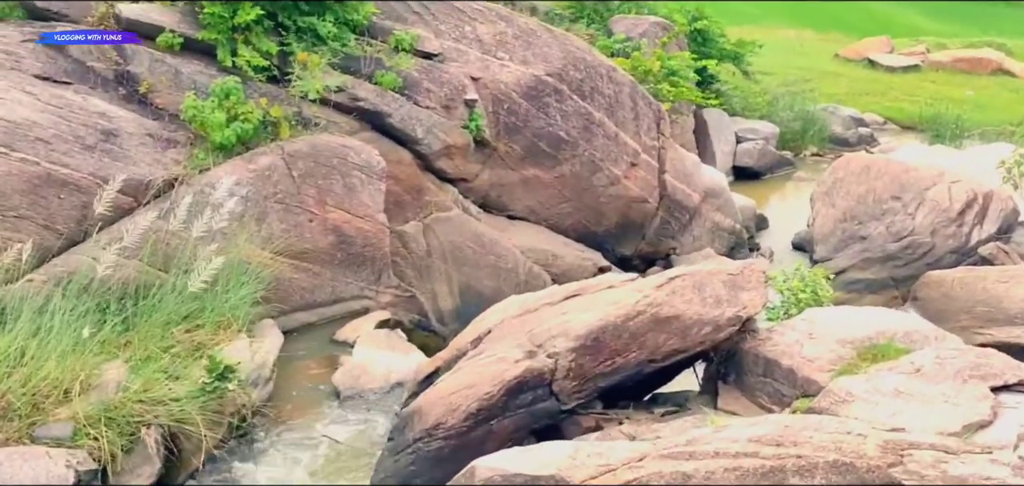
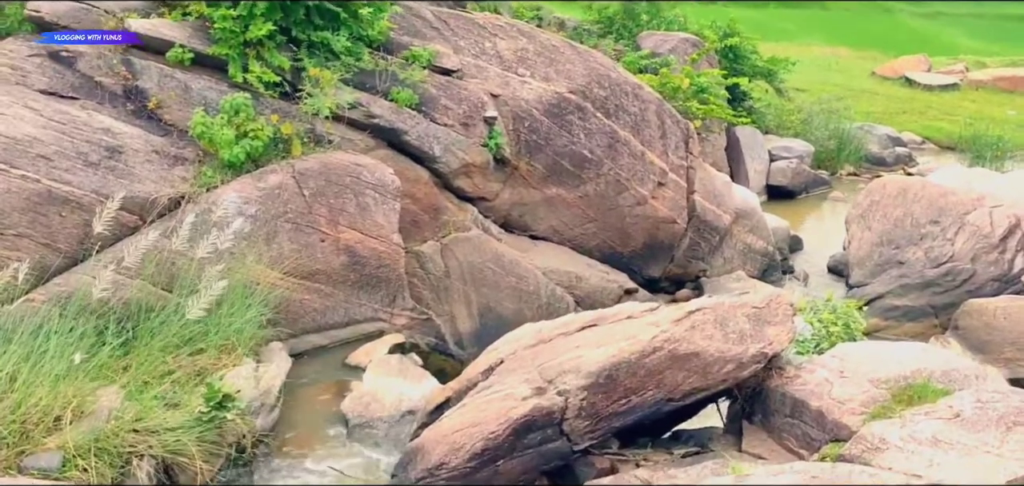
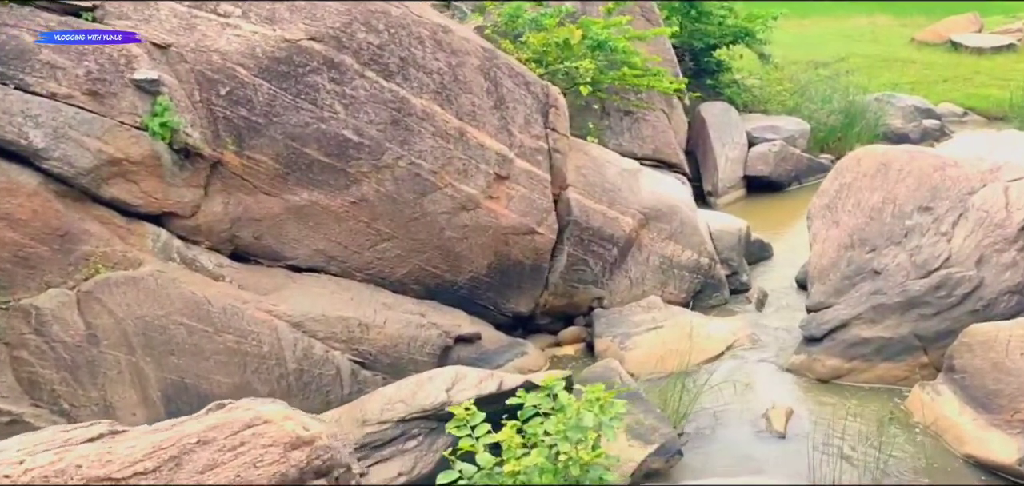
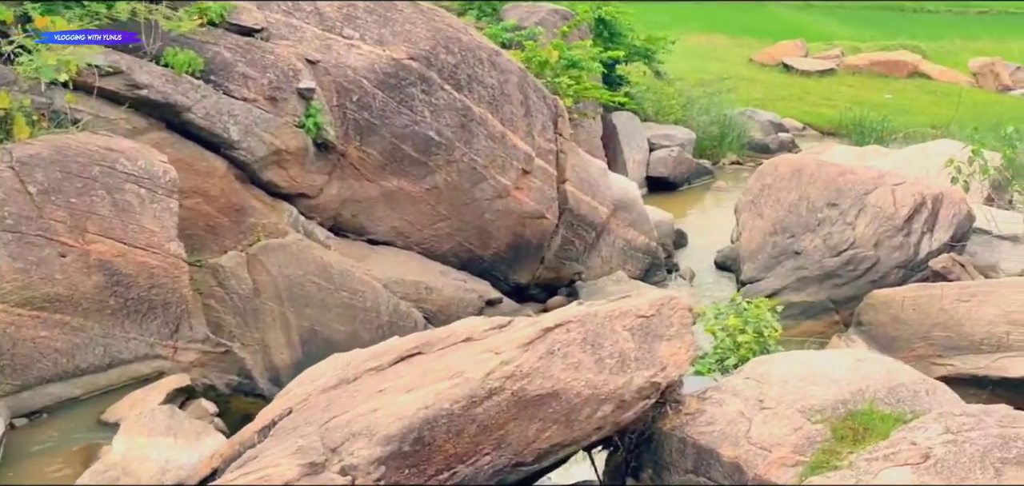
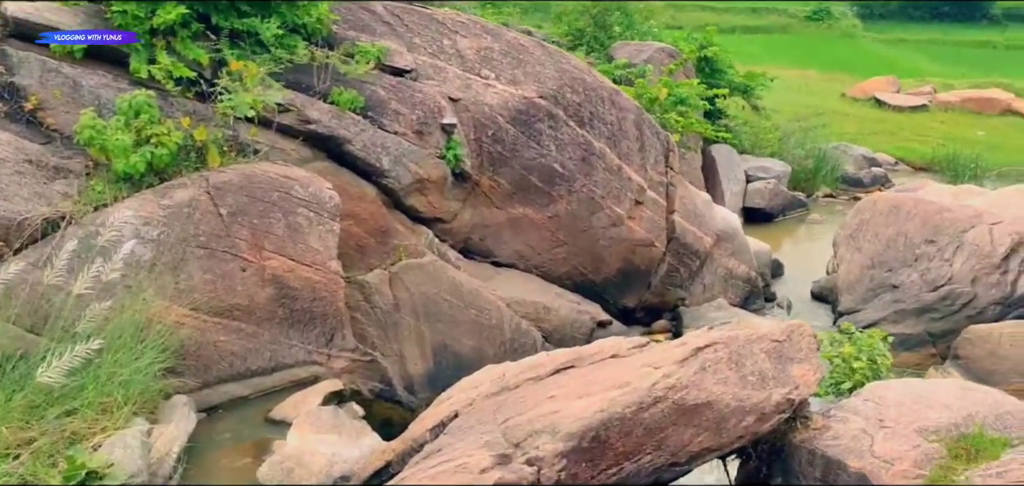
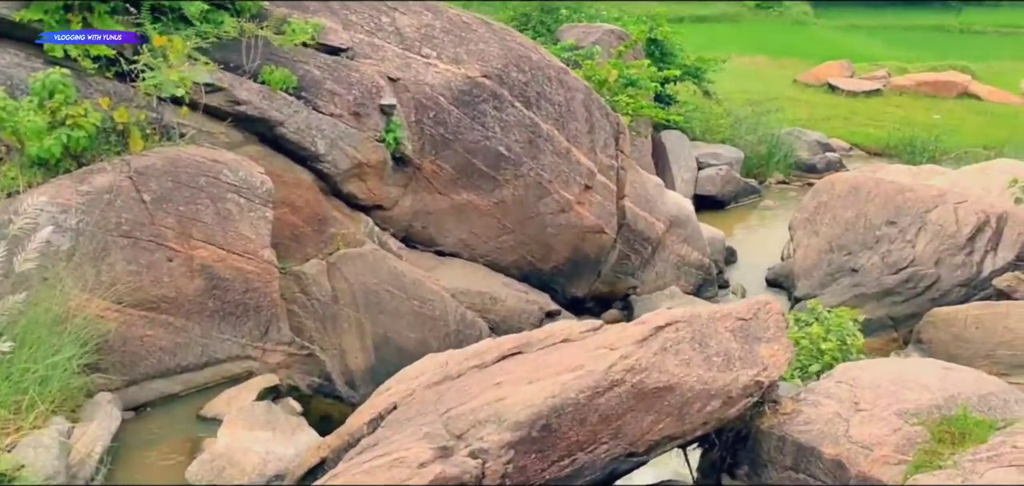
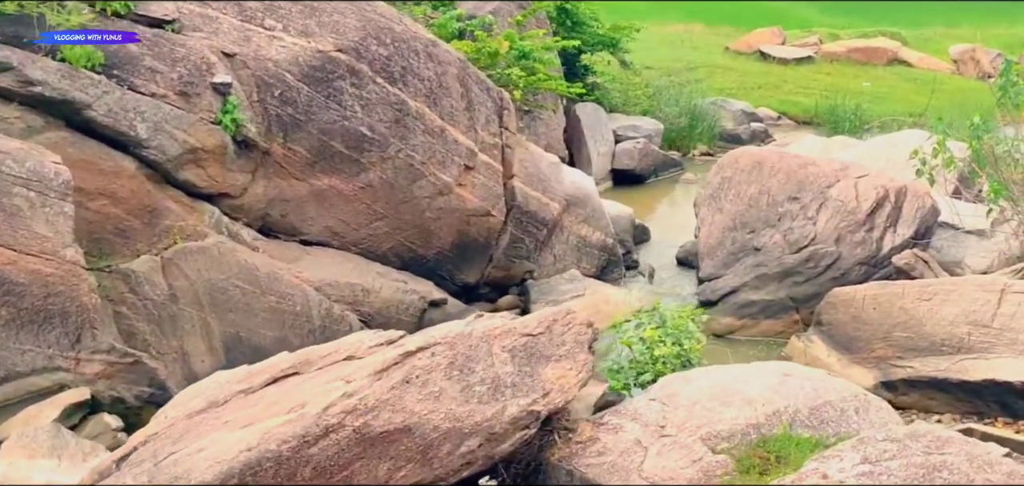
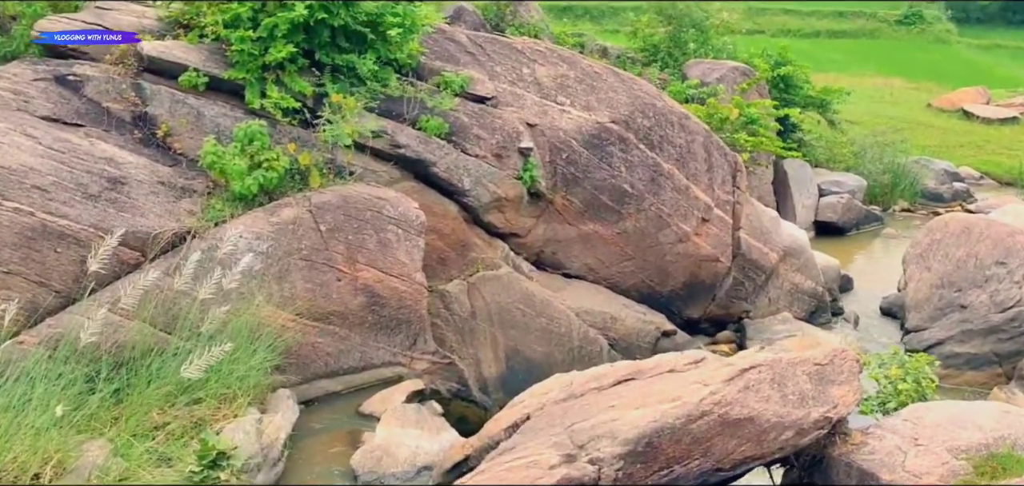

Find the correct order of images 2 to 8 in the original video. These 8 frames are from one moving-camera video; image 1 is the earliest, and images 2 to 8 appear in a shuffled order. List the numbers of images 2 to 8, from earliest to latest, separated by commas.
2, 8, 5, 6, 4, 7, 3
